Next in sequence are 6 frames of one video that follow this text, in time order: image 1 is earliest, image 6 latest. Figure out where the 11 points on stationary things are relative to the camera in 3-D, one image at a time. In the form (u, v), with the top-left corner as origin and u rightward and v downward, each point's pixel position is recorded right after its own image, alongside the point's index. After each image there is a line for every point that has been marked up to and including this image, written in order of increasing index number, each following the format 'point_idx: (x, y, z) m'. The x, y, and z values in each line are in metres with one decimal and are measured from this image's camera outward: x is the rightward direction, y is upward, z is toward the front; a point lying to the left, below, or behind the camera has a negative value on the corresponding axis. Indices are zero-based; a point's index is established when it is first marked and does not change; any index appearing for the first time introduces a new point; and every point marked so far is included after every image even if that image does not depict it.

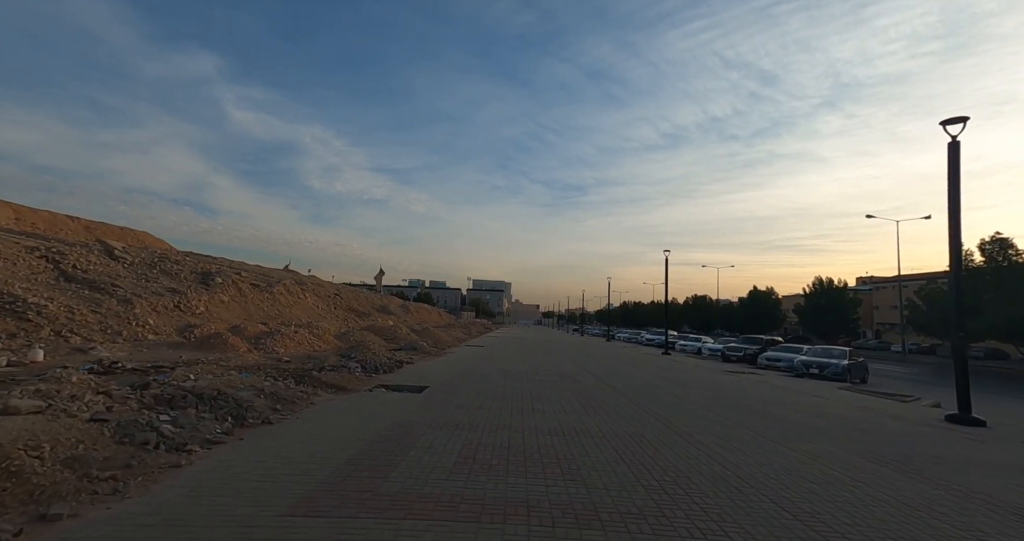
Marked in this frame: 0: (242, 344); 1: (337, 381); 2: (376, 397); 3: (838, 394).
0: (-11.4, -3.1, +19.2) m
1: (-5.0, -3.2, +13.0) m
2: (-3.7, -3.4, +12.3) m
3: (+13.2, -5.1, +18.7) m
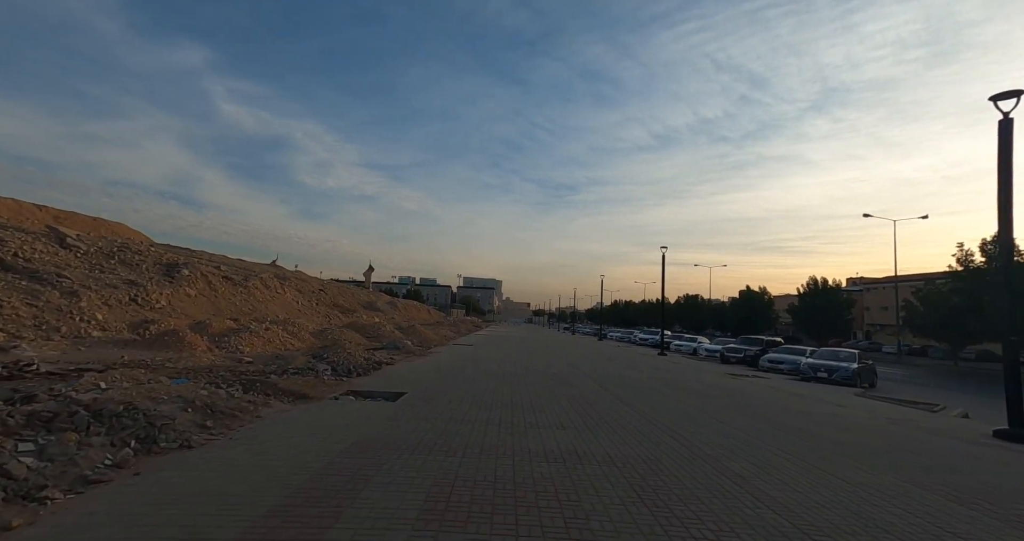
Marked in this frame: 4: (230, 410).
0: (-11.8, -2.8, +17.3) m
1: (-5.3, -2.9, +11.2) m
2: (-4.0, -3.1, +10.6) m
3: (+12.8, -4.9, +17.3) m
4: (-5.1, -2.5, +8.2) m
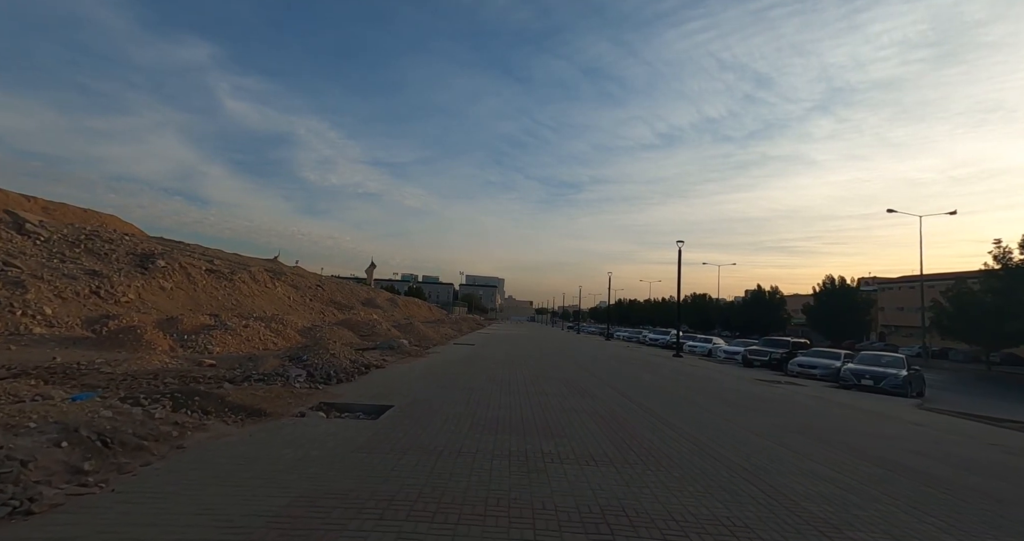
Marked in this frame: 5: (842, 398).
0: (-11.6, -2.4, +15.0) m
1: (-5.1, -2.6, +8.9) m
2: (-3.7, -2.8, +8.3) m
3: (+13.1, -4.7, +14.9) m
4: (-4.9, -2.2, +5.9) m
5: (+13.0, -5.0, +17.8) m
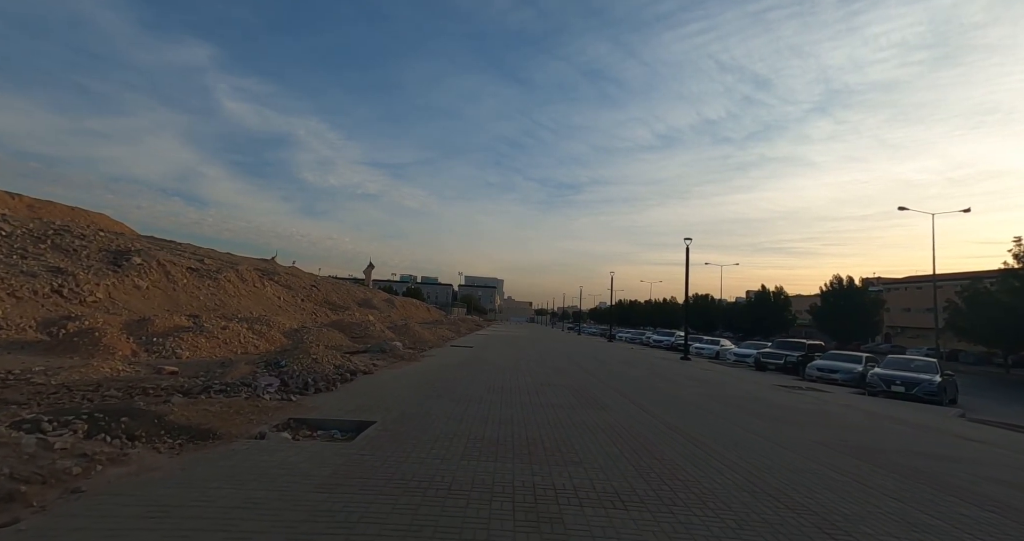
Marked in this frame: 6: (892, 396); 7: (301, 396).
0: (-11.5, -2.2, +13.5) m
1: (-5.0, -2.4, +7.4) m
2: (-3.7, -2.7, +6.7) m
3: (+13.1, -4.6, +13.4) m
4: (-4.8, -2.1, +4.4) m
5: (+13.0, -4.9, +16.3) m
6: (+15.3, -5.0, +18.2) m
7: (-4.9, -2.9, +10.5) m
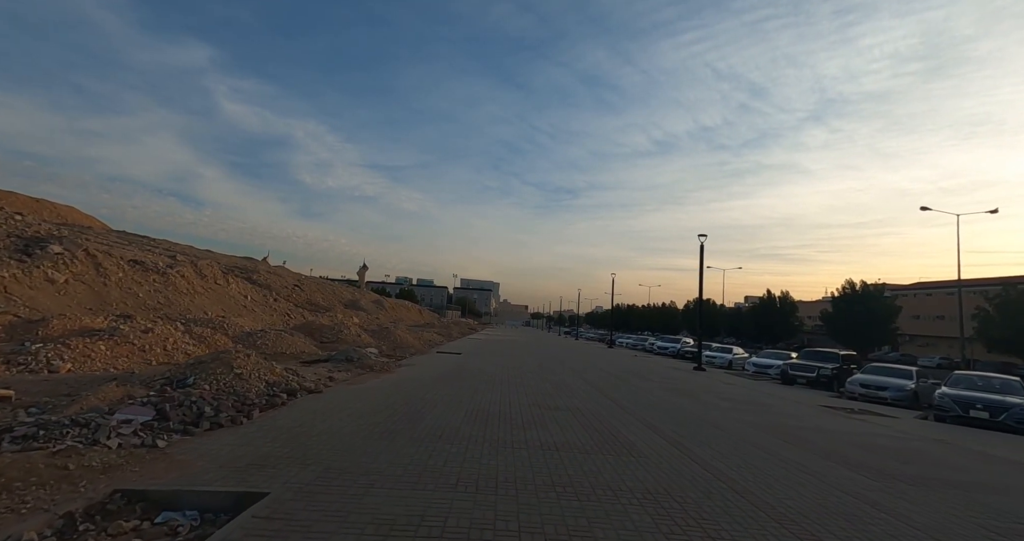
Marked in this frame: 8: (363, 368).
0: (-11.7, -1.8, +9.9) m
1: (-5.2, -2.0, +3.9) m
2: (-3.8, -2.3, +3.2) m
3: (+12.9, -4.5, +10.0) m
4: (-5.0, -1.7, +0.9) m
5: (+12.8, -4.8, +12.9) m
6: (+15.0, -4.9, +14.8) m
7: (-5.1, -2.5, +7.0) m
8: (-5.8, -3.8, +17.7) m
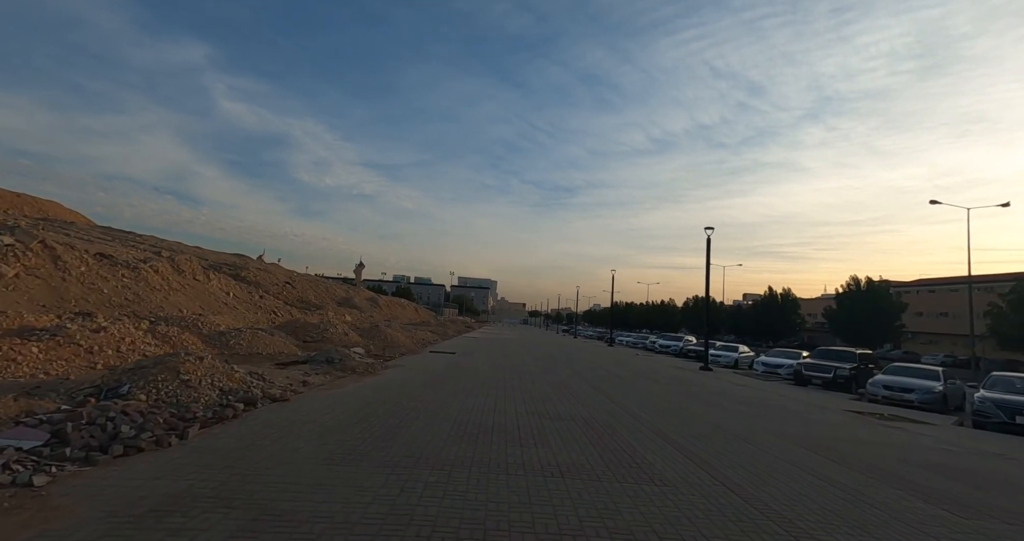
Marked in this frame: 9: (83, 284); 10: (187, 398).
0: (-11.8, -1.6, +8.3) m
1: (-5.2, -1.8, +2.3) m
2: (-3.9, -2.1, +1.7) m
3: (+12.8, -4.2, +8.6) m
4: (-5.0, -1.5, -0.7) m
5: (+12.6, -4.5, +11.5) m
6: (+14.8, -4.7, +13.4) m
7: (-5.2, -2.3, +5.5) m
8: (-5.9, -3.5, +16.1) m
9: (-17.5, -0.5, +18.6) m
10: (-6.1, -2.4, +8.6) m
